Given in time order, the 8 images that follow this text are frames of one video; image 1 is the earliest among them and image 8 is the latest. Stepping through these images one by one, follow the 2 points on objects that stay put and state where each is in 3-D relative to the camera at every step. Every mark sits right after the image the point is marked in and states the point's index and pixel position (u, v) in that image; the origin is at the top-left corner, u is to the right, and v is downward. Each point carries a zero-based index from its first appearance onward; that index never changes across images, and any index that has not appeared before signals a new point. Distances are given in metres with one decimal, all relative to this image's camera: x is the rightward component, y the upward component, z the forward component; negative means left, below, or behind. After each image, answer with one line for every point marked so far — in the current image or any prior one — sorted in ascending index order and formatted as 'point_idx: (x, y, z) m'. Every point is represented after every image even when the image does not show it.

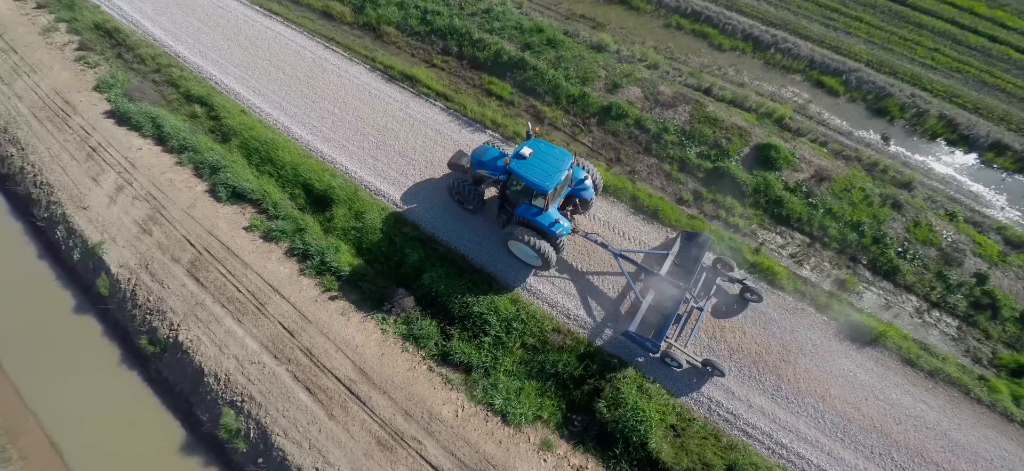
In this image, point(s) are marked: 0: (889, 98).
0: (+13.6, +5.0, +15.4) m
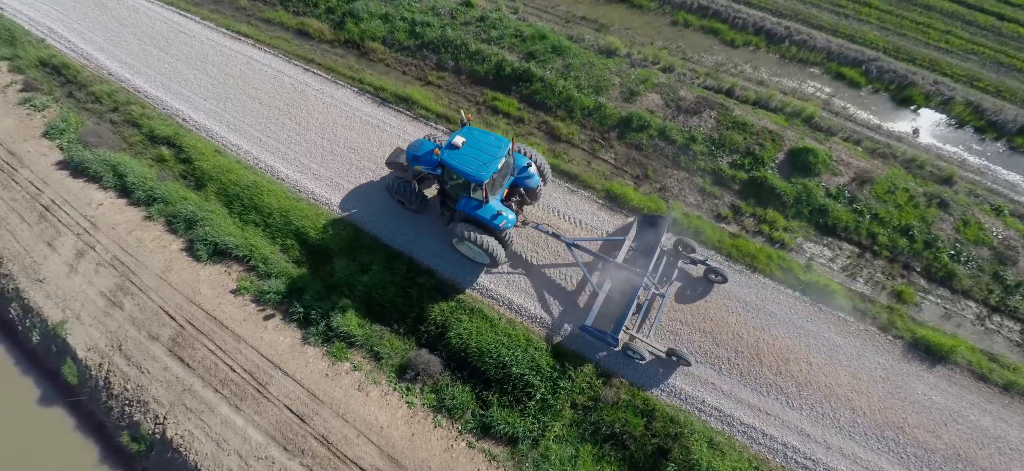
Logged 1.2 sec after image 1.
0: (+13.7, +5.1, +14.6) m
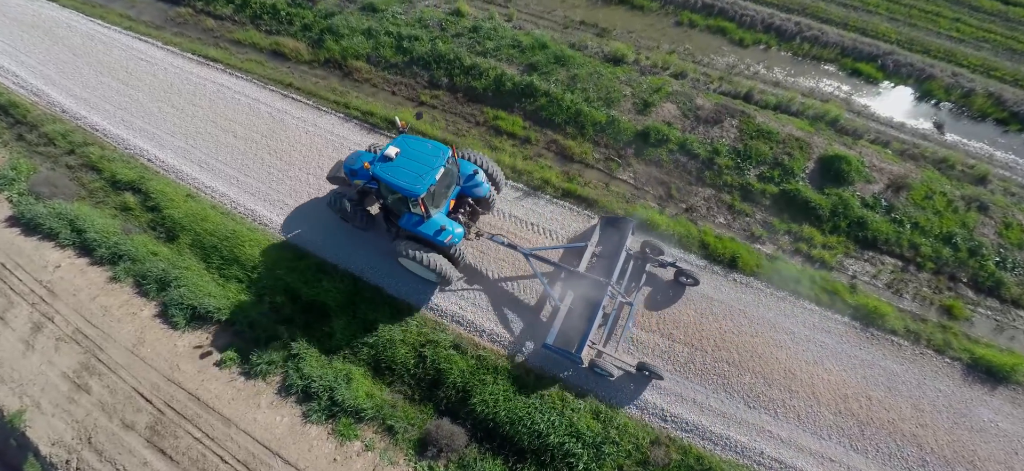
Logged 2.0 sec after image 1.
0: (+13.7, +5.1, +13.9) m
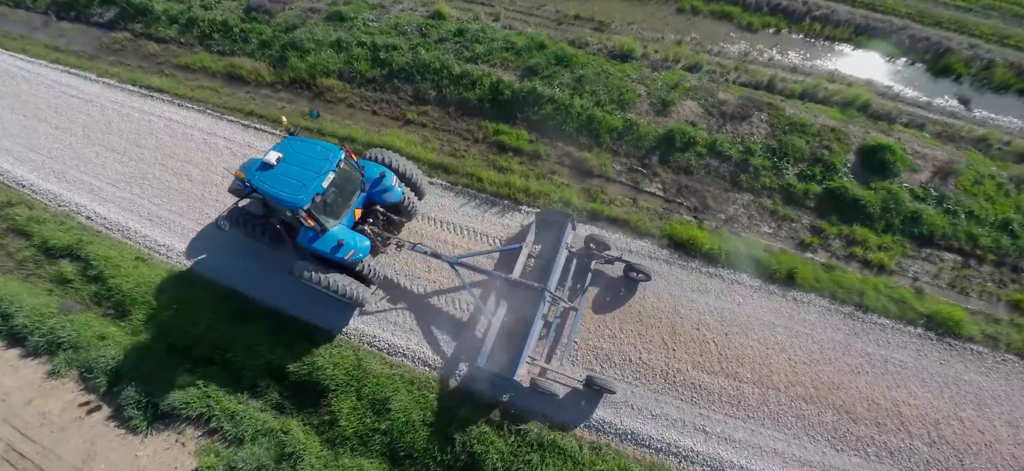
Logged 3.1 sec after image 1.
0: (+13.5, +5.6, +13.1) m
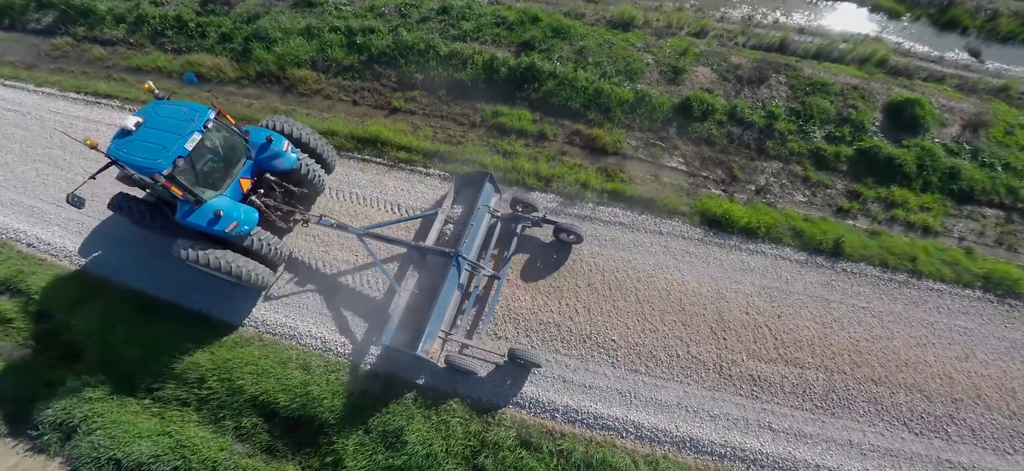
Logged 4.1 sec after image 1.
0: (+13.1, +6.8, +12.6) m
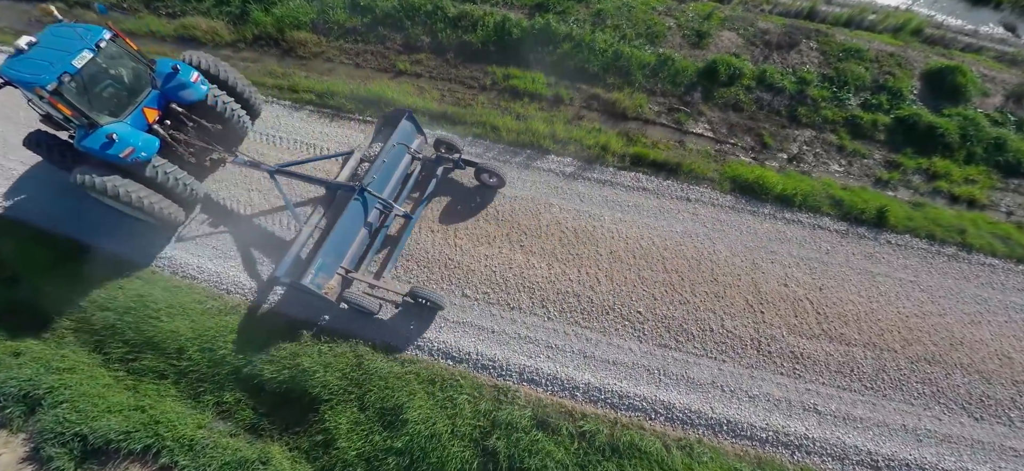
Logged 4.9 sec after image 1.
0: (+13.3, +7.2, +12.0) m
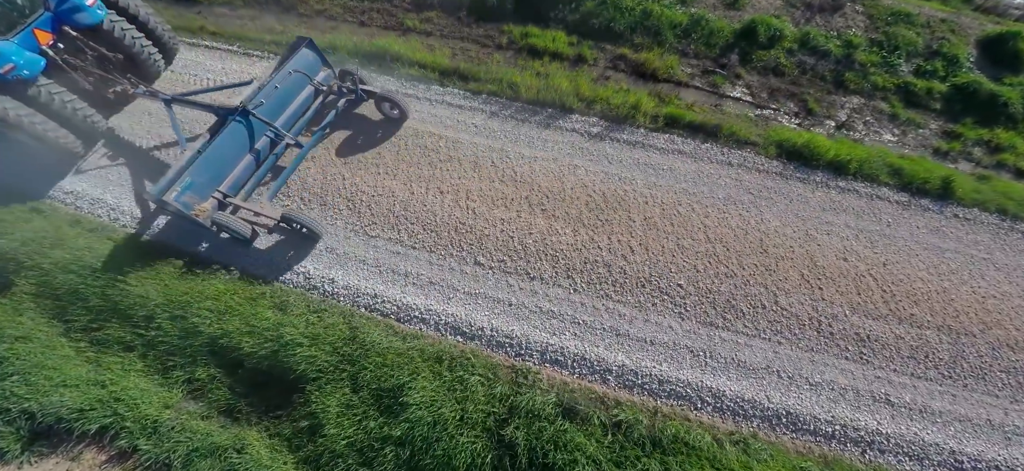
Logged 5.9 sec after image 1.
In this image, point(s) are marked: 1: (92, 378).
0: (+13.7, +7.4, +11.3) m
1: (-4.5, -1.5, +4.6) m
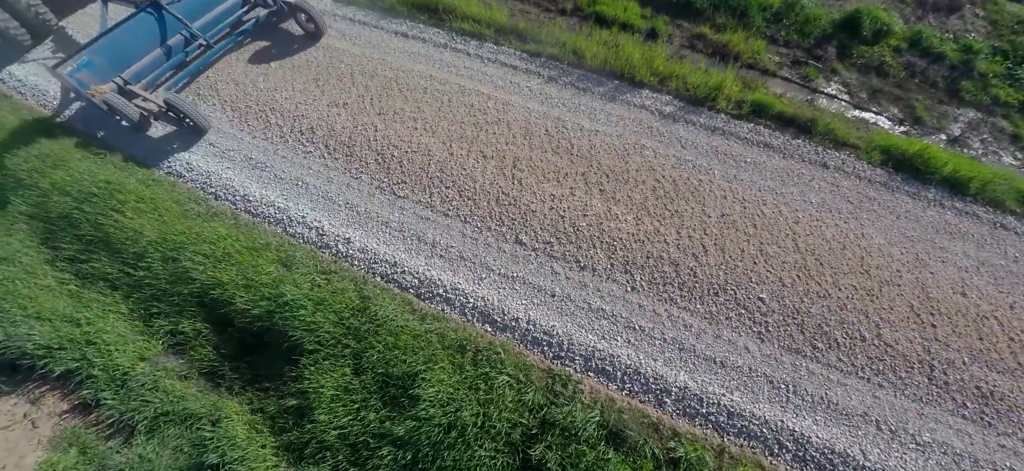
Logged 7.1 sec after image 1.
0: (+15.3, +5.9, +9.9) m
1: (-4.2, -0.8, +3.9) m
